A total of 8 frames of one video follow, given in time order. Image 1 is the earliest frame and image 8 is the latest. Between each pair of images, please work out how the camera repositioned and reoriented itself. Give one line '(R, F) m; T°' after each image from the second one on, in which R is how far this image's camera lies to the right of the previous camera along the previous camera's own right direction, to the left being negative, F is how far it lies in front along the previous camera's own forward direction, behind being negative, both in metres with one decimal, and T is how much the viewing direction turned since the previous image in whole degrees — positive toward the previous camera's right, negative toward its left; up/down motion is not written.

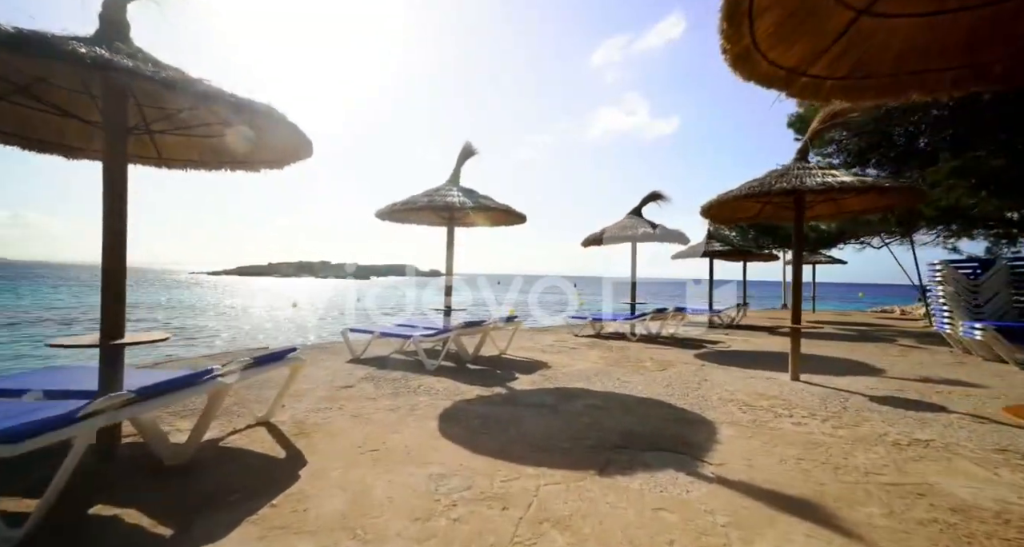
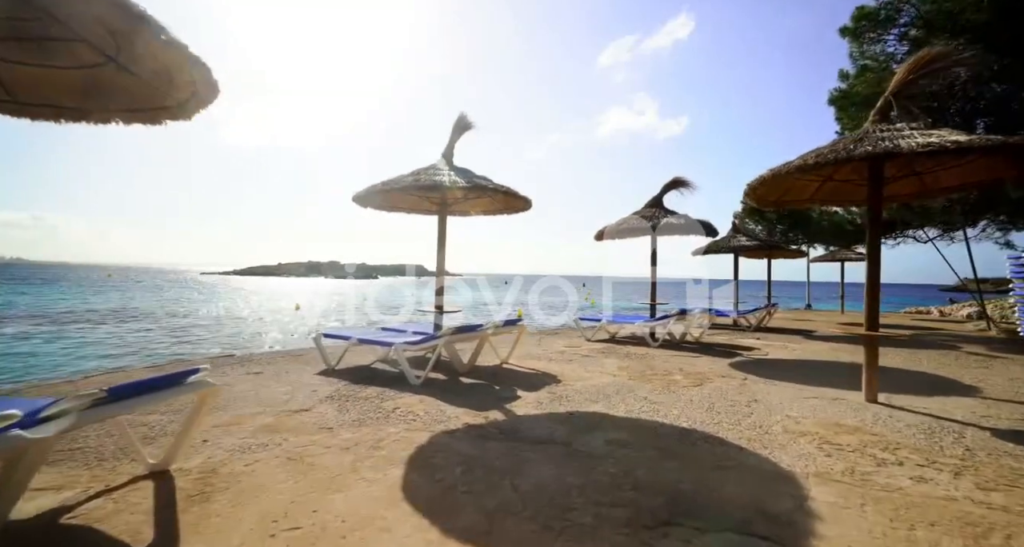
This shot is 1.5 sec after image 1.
(+0.1, +1.0) m; -1°
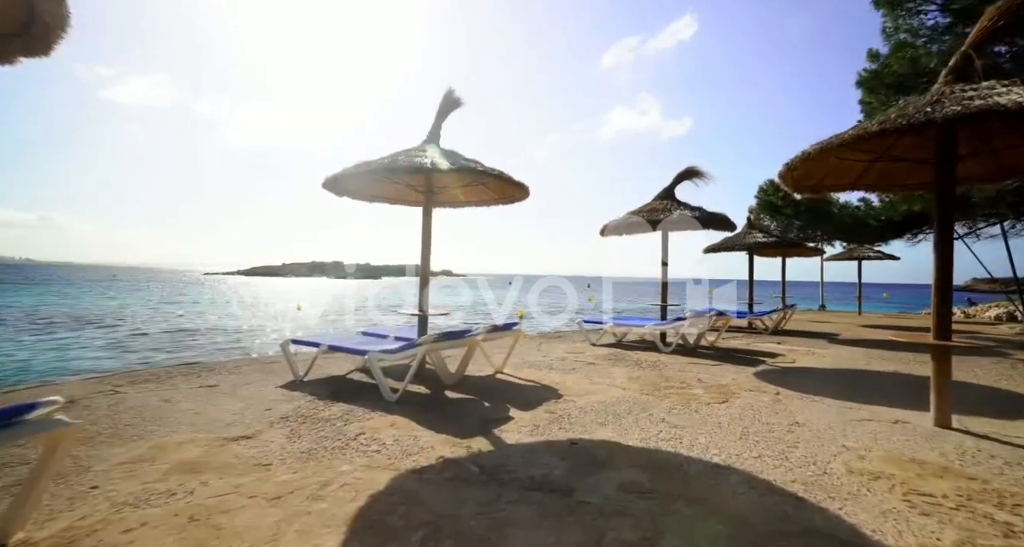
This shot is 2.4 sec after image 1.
(+0.1, +0.7) m; 0°
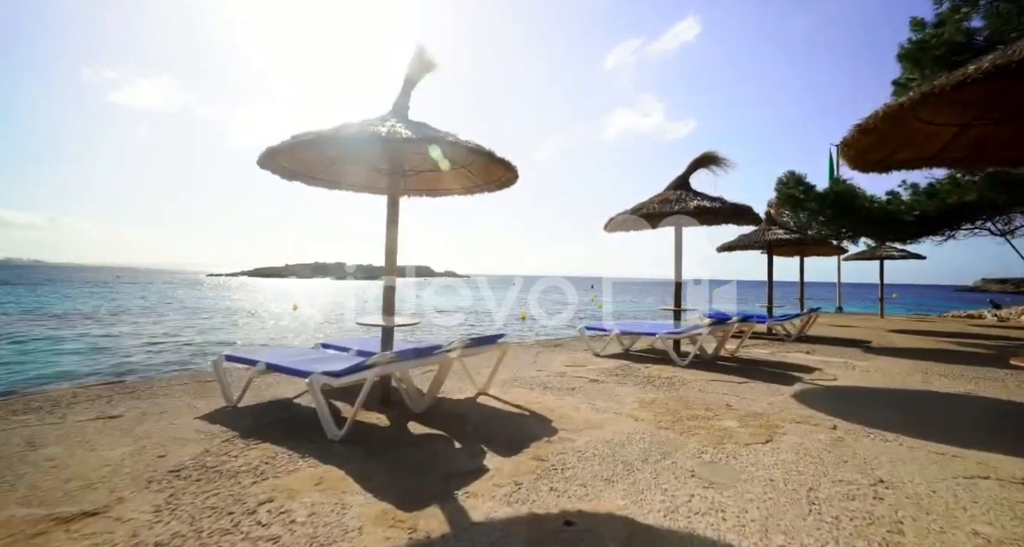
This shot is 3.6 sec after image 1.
(+0.2, +1.0) m; 0°
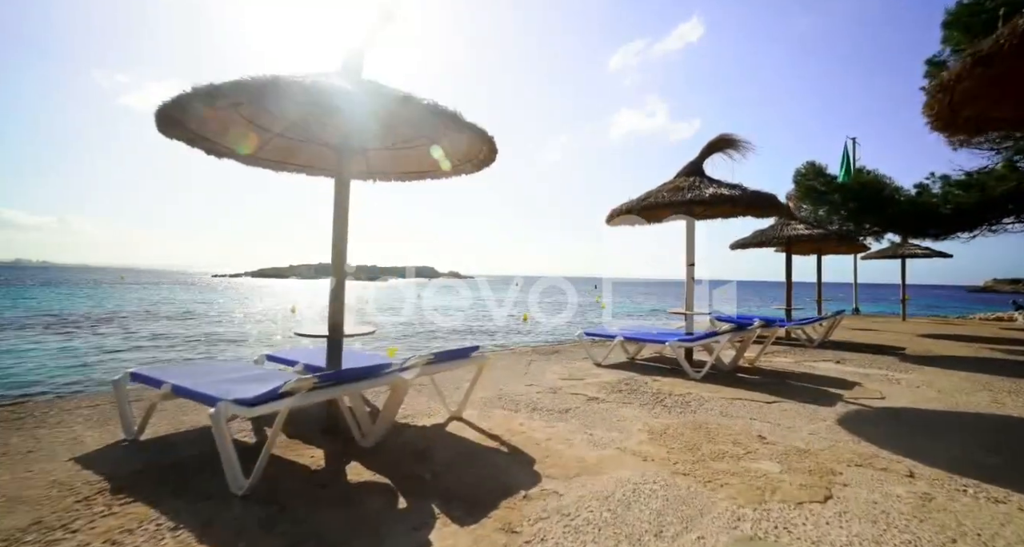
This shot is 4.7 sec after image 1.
(+0.2, +0.9) m; 0°
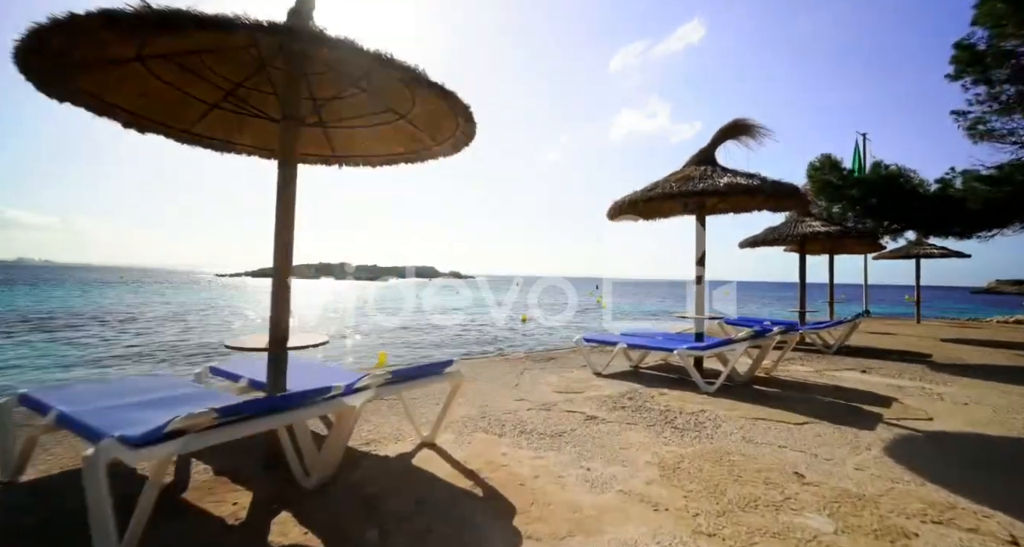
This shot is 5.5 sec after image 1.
(+0.1, +0.6) m; 0°
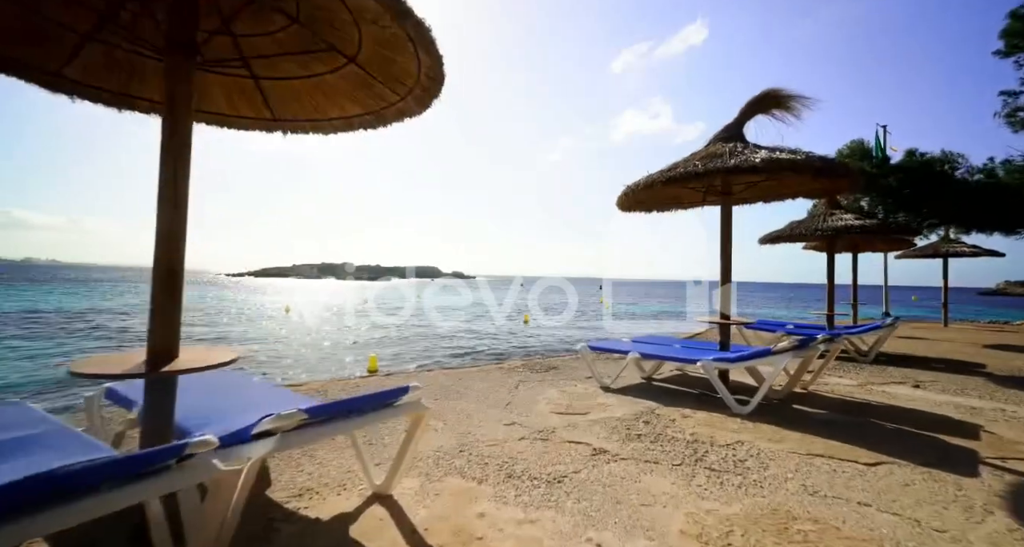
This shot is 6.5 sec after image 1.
(+0.1, +0.9) m; 0°
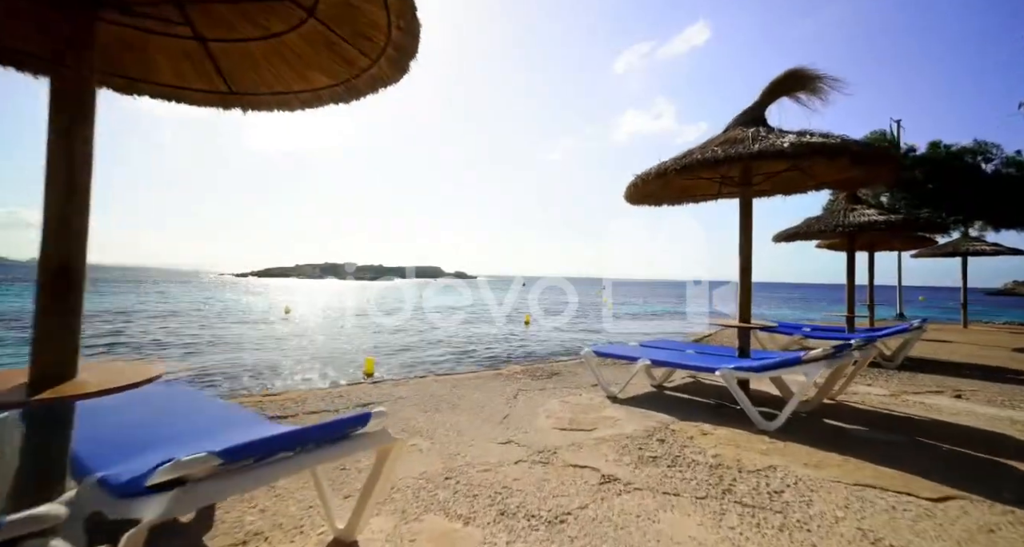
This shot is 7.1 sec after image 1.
(0.0, +0.5) m; 0°
